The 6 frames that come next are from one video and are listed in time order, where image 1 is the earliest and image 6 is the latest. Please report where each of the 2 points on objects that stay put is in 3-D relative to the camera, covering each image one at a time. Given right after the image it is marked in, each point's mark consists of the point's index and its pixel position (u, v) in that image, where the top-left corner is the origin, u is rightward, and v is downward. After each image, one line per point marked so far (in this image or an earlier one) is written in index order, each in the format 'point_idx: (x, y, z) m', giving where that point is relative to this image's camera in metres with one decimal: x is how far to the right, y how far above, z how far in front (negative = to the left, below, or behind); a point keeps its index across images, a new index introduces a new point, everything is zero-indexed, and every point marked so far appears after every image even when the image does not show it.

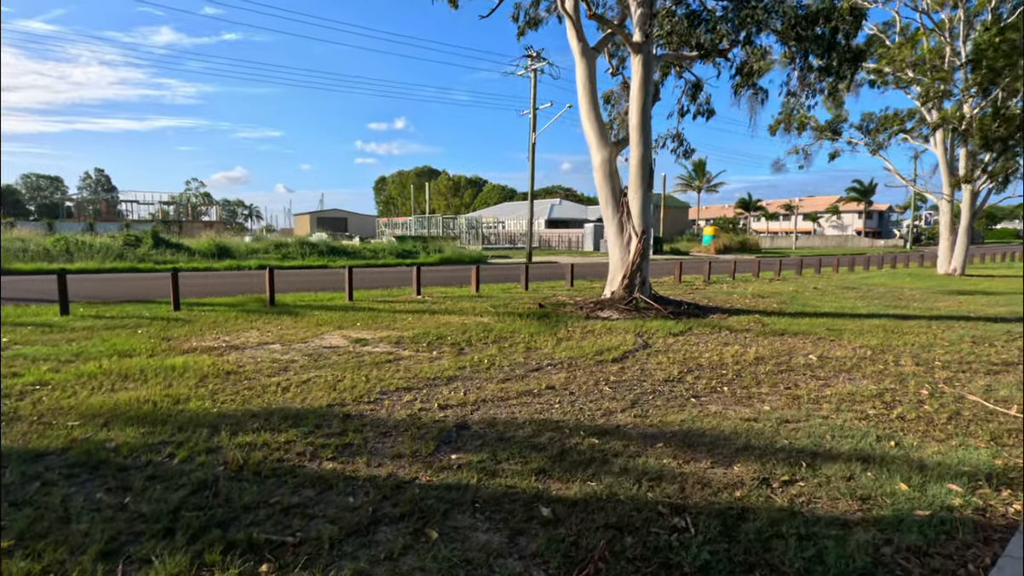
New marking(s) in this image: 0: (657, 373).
0: (+1.6, -0.9, +5.9) m
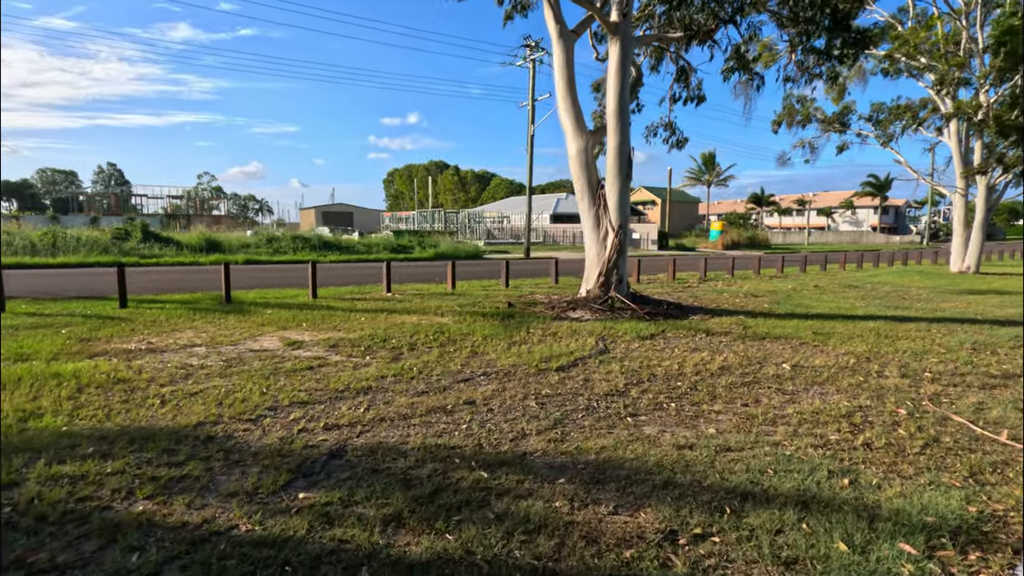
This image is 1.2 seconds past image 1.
0: (+0.9, -1.0, +5.2) m
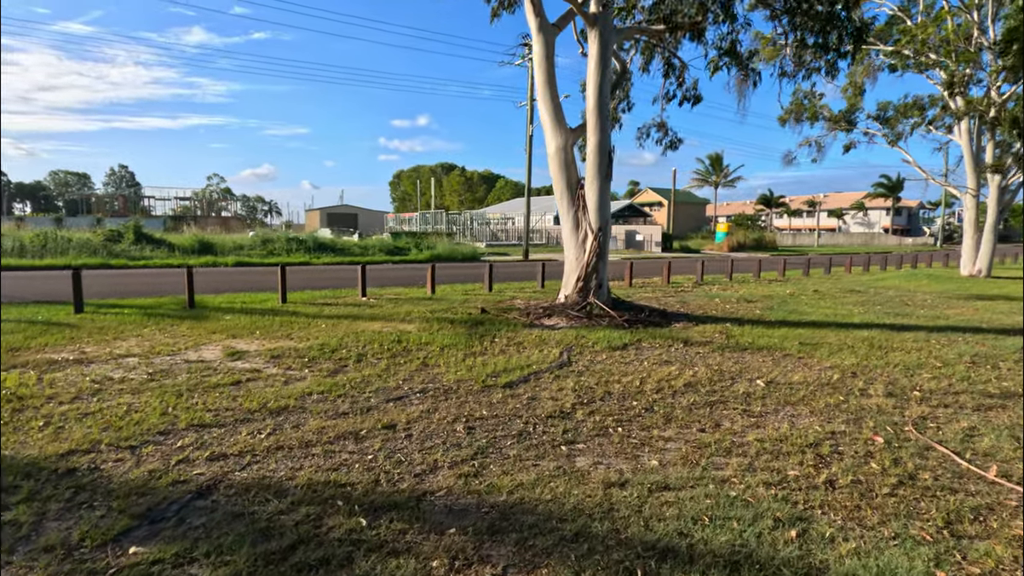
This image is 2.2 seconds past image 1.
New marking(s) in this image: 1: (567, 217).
0: (+0.3, -1.0, +4.7) m
1: (+1.0, +1.3, +10.0) m
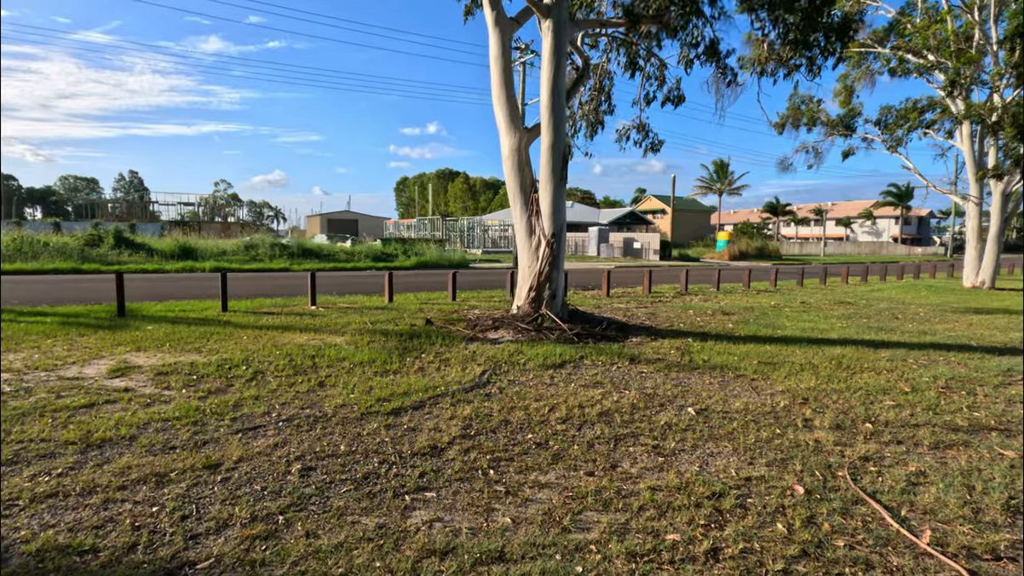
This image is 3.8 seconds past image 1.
0: (-0.7, -1.1, +4.0) m
1: (+0.1, +1.2, +9.3) m
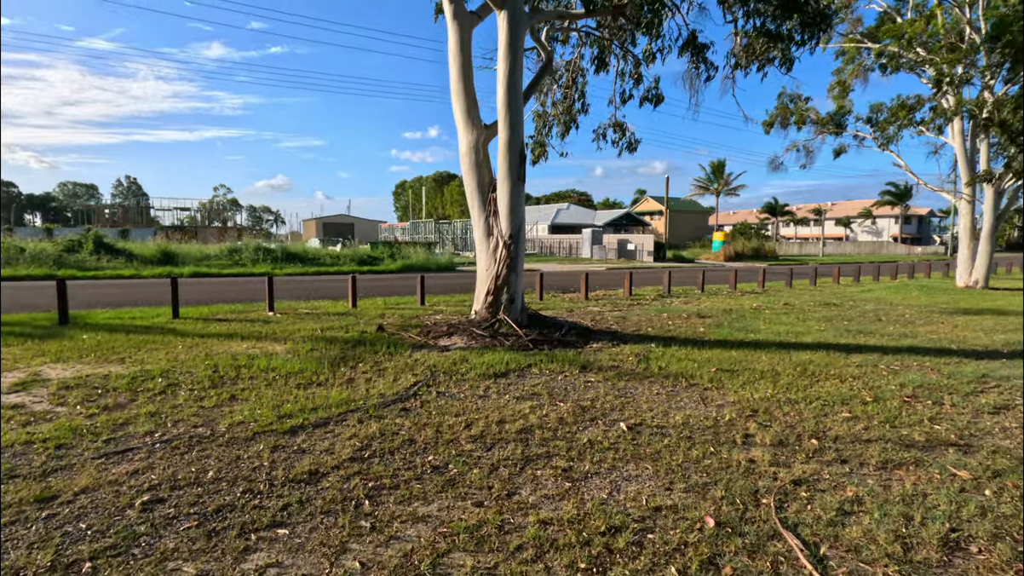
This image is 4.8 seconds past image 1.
0: (-1.4, -1.2, +3.6) m
1: (-0.6, +1.1, +8.9) m
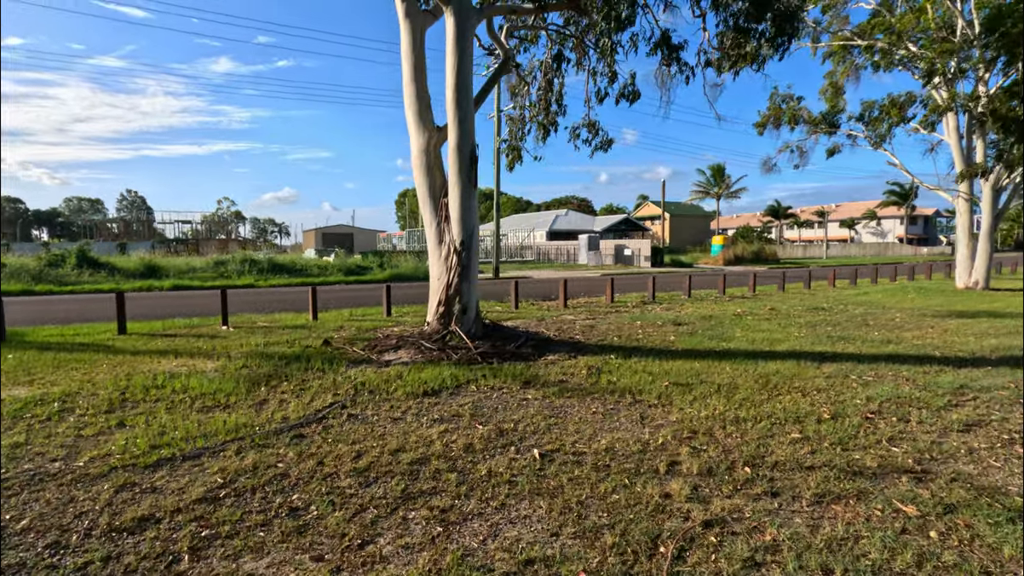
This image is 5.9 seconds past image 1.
0: (-2.2, -1.3, +3.2) m
1: (-1.3, +0.9, +8.5) m
